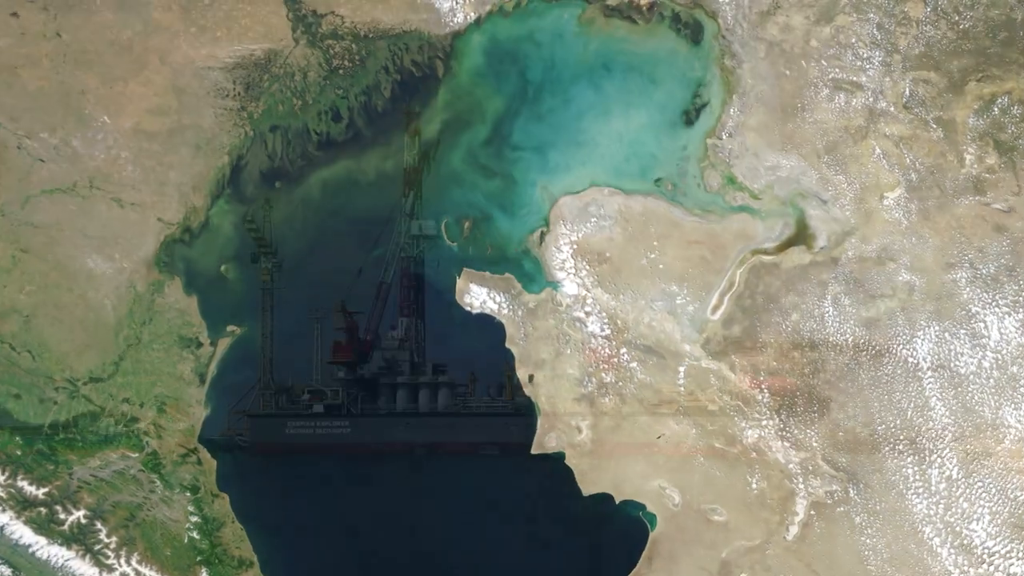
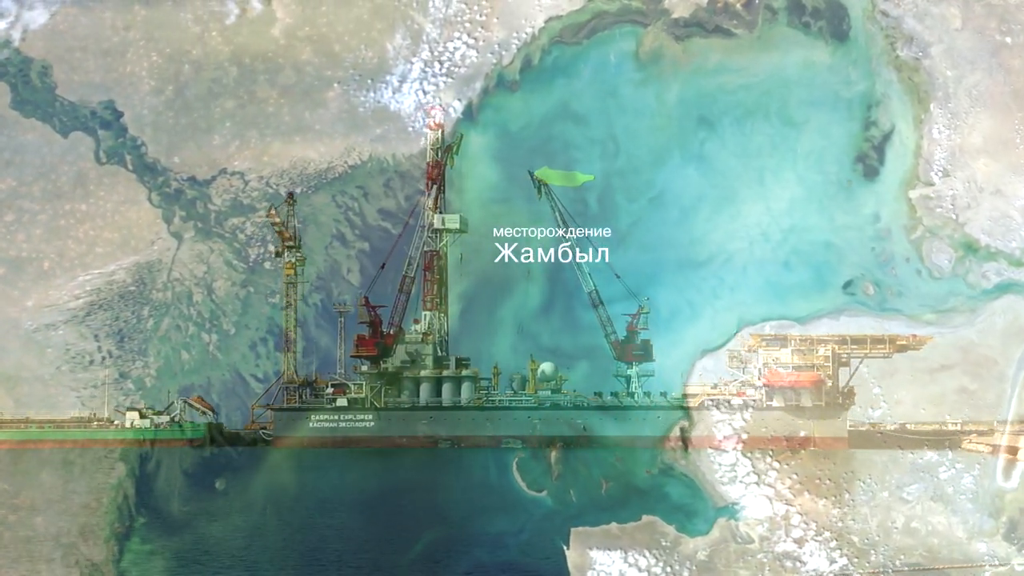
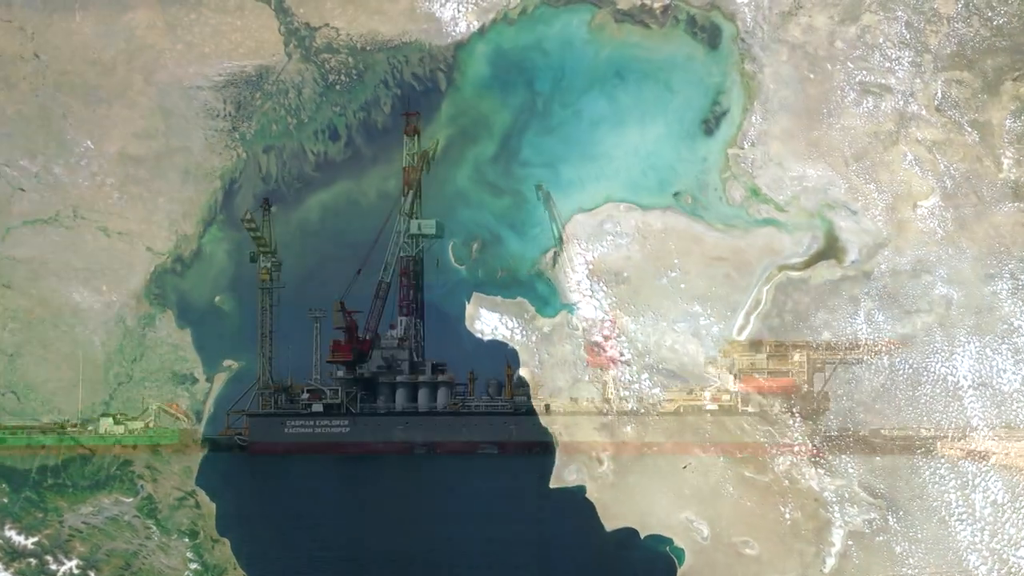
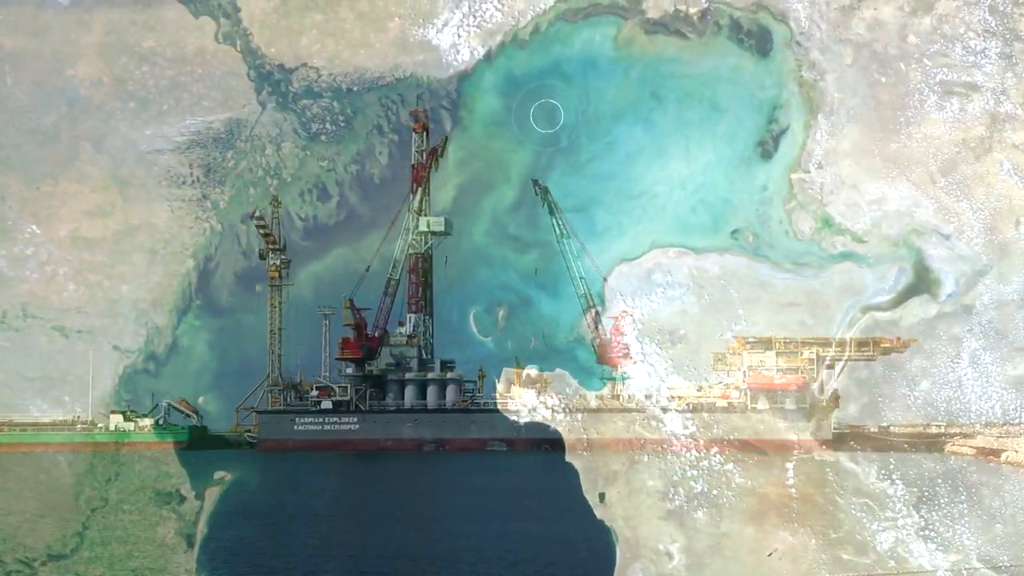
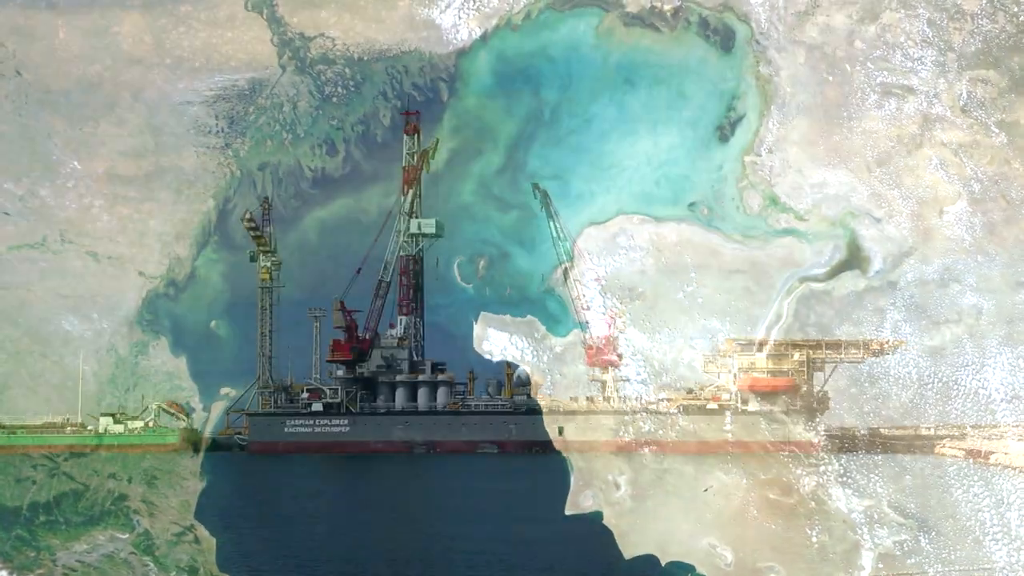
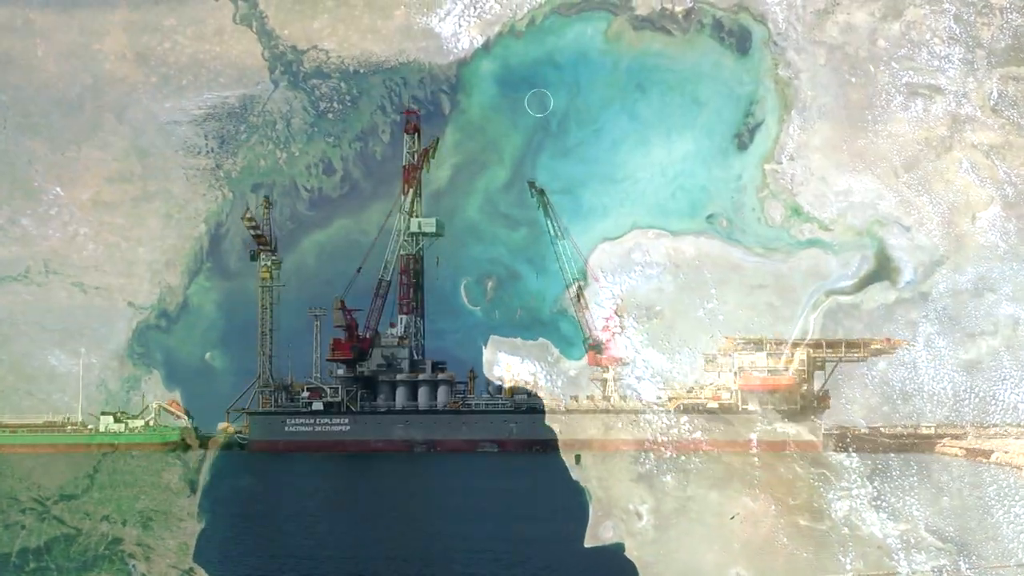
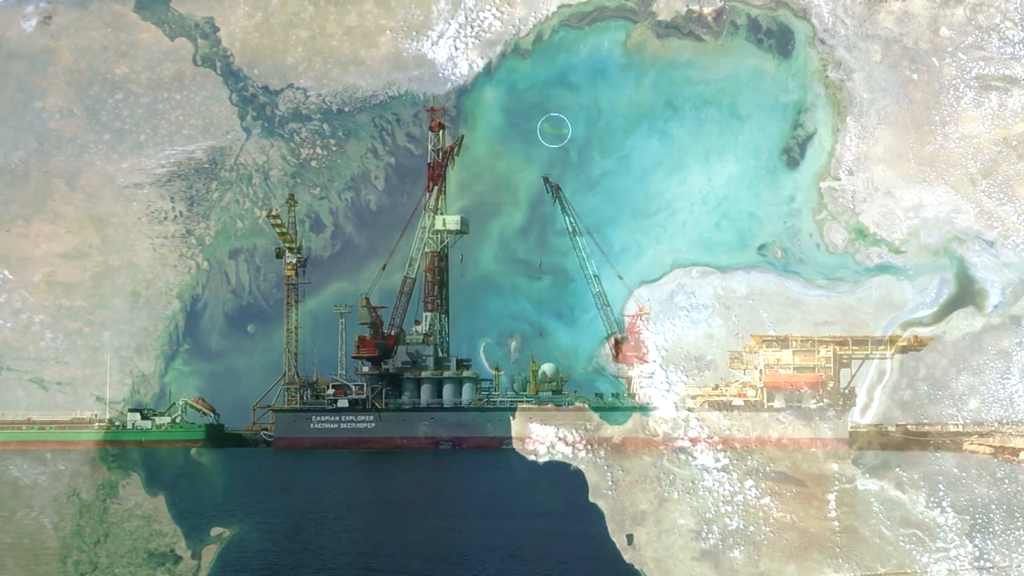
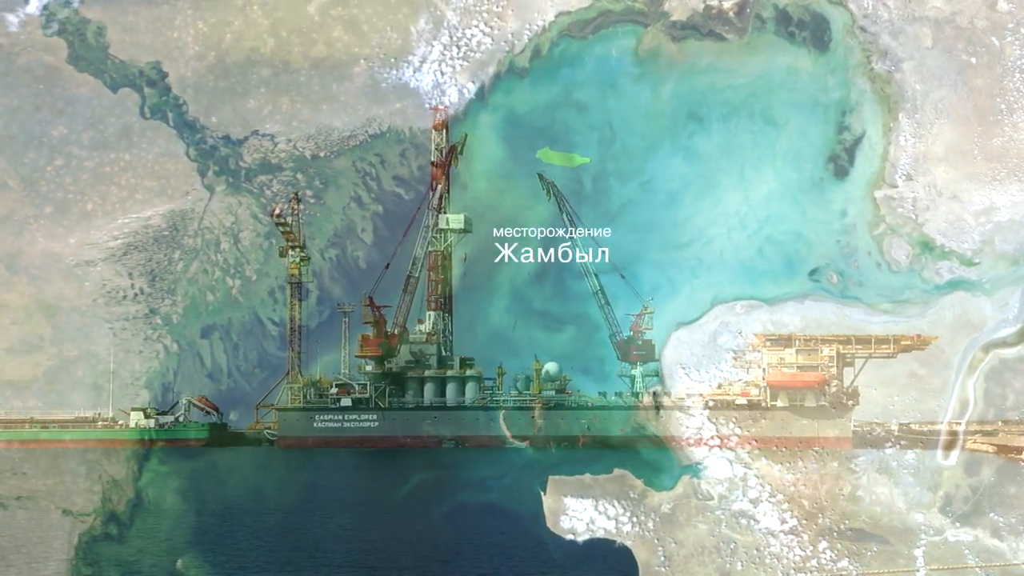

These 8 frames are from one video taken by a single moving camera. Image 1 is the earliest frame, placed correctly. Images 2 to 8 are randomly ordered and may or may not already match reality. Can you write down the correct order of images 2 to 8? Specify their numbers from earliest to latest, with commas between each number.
3, 5, 6, 4, 7, 8, 2
